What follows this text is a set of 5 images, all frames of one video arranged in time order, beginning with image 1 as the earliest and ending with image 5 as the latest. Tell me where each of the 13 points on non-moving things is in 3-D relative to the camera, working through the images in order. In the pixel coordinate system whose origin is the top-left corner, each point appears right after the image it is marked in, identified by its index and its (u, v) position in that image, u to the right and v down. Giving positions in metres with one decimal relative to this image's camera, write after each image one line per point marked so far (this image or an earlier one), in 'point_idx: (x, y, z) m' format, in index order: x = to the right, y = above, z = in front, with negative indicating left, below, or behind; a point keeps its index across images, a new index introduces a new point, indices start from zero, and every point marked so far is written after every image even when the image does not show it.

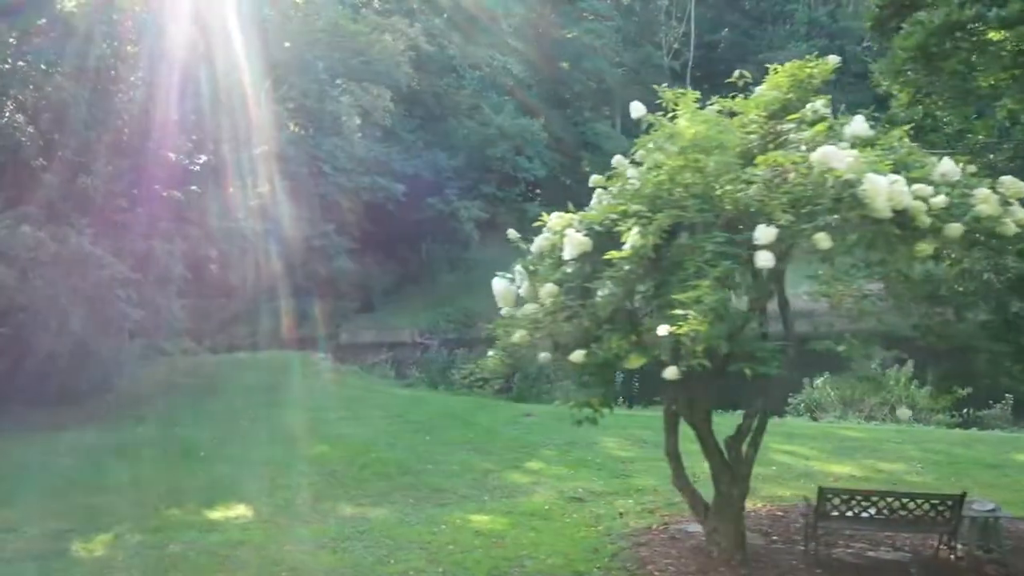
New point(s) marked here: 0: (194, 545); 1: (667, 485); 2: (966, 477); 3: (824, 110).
0: (-5.1, -4.2, +12.9) m
1: (+3.3, -4.2, +16.9) m
2: (+10.0, -4.1, +17.5) m
3: (+3.7, +2.1, +9.6) m
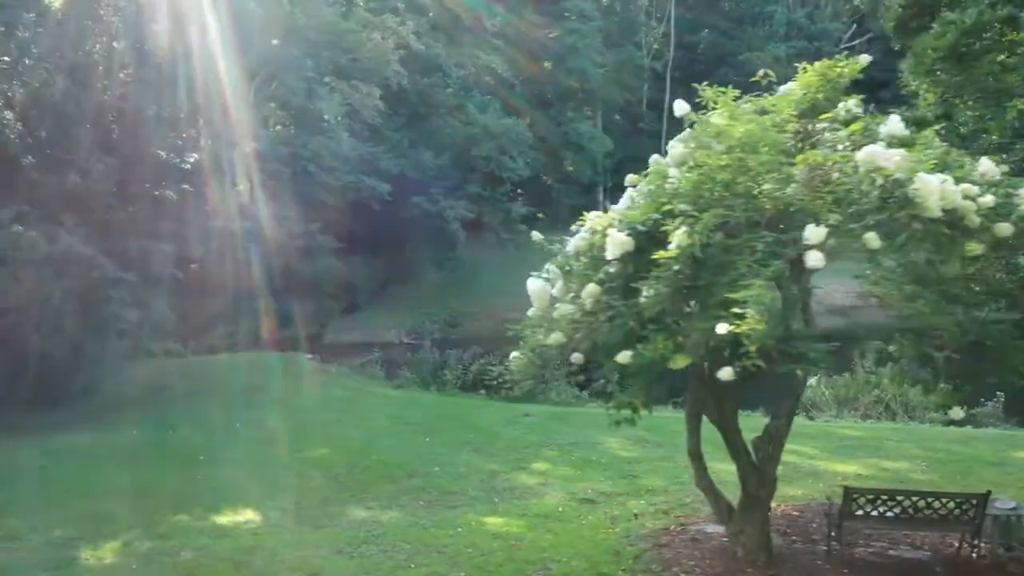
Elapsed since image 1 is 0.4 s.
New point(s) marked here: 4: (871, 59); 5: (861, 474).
0: (-4.8, -4.2, +12.7) m
1: (+3.5, -4.2, +16.9) m
2: (+10.2, -4.1, +17.7) m
3: (+4.1, +2.1, +9.6) m
4: (+4.5, +2.9, +10.1) m
5: (+7.7, -4.1, +17.7) m
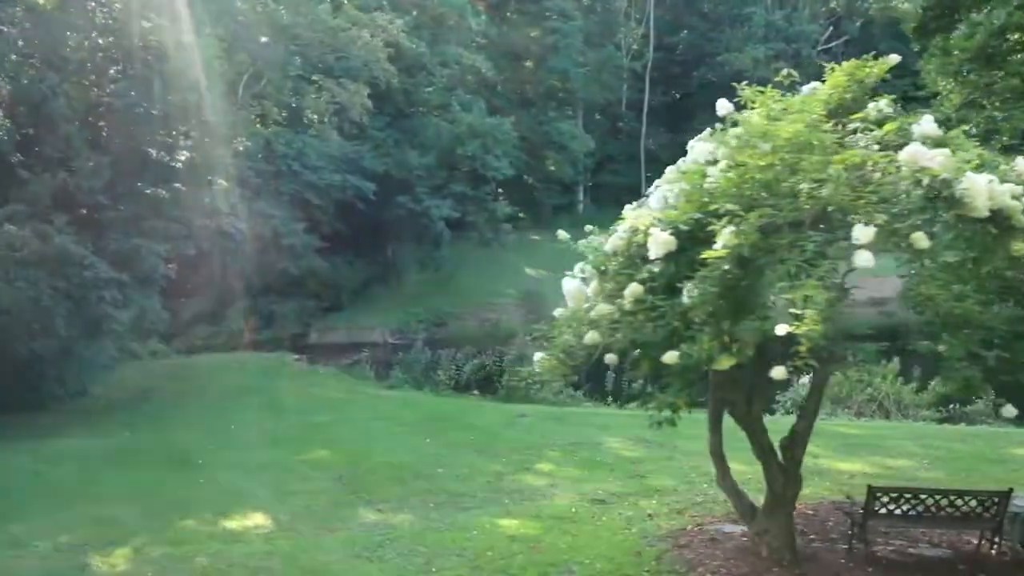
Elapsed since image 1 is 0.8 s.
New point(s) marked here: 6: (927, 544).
0: (-4.5, -4.2, +12.4) m
1: (+3.6, -4.1, +16.9) m
2: (+10.3, -4.1, +17.9) m
3: (+4.5, +2.1, +9.6) m
4: (+4.9, +2.9, +10.1) m
5: (+7.9, -4.1, +17.8) m
6: (+6.3, -3.9, +12.2) m
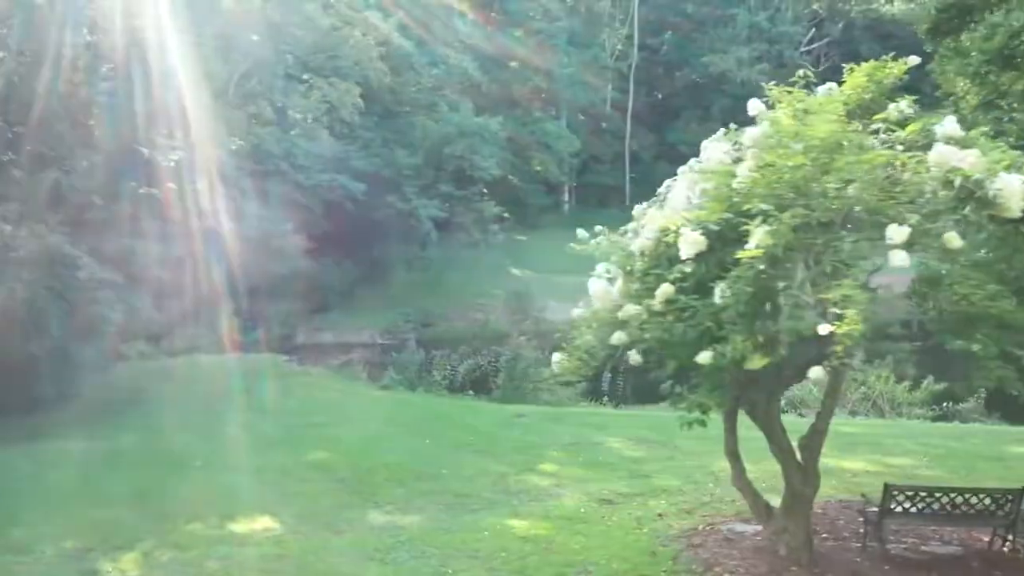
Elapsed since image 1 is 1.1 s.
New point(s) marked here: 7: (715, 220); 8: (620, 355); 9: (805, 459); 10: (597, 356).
0: (-4.3, -4.2, +12.3) m
1: (+3.8, -4.1, +16.9) m
2: (+10.4, -4.1, +18.0) m
3: (+4.8, +2.1, +9.6) m
4: (+5.2, +2.9, +10.2) m
5: (+8.0, -4.1, +17.9) m
6: (+6.5, -3.9, +12.3) m
7: (+2.1, +0.7, +8.3) m
8: (+1.3, -0.8, +9.4) m
9: (+4.0, -2.4, +11.0) m
10: (+1.0, -0.8, +9.5) m
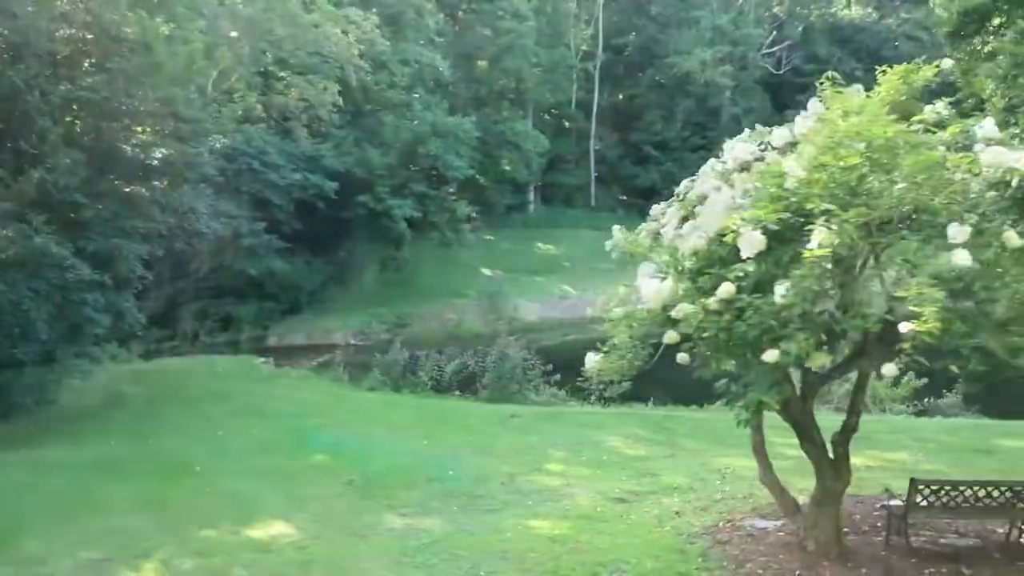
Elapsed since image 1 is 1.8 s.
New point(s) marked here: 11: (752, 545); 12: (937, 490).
0: (-3.8, -4.2, +12.0) m
1: (+4.0, -4.1, +17.0) m
2: (+10.6, -4.1, +18.5) m
3: (+5.3, +2.2, +9.8) m
4: (+5.7, +2.9, +10.4) m
5: (+8.1, -4.0, +18.3) m
6: (+7.0, -3.9, +12.6) m
7: (+2.7, +0.7, +8.4) m
8: (+1.8, -0.8, +9.4) m
9: (+4.5, -2.3, +11.2) m
10: (+1.6, -0.8, +9.5) m
11: (+3.7, -4.0, +12.3) m
12: (+6.1, -2.9, +11.6) m
